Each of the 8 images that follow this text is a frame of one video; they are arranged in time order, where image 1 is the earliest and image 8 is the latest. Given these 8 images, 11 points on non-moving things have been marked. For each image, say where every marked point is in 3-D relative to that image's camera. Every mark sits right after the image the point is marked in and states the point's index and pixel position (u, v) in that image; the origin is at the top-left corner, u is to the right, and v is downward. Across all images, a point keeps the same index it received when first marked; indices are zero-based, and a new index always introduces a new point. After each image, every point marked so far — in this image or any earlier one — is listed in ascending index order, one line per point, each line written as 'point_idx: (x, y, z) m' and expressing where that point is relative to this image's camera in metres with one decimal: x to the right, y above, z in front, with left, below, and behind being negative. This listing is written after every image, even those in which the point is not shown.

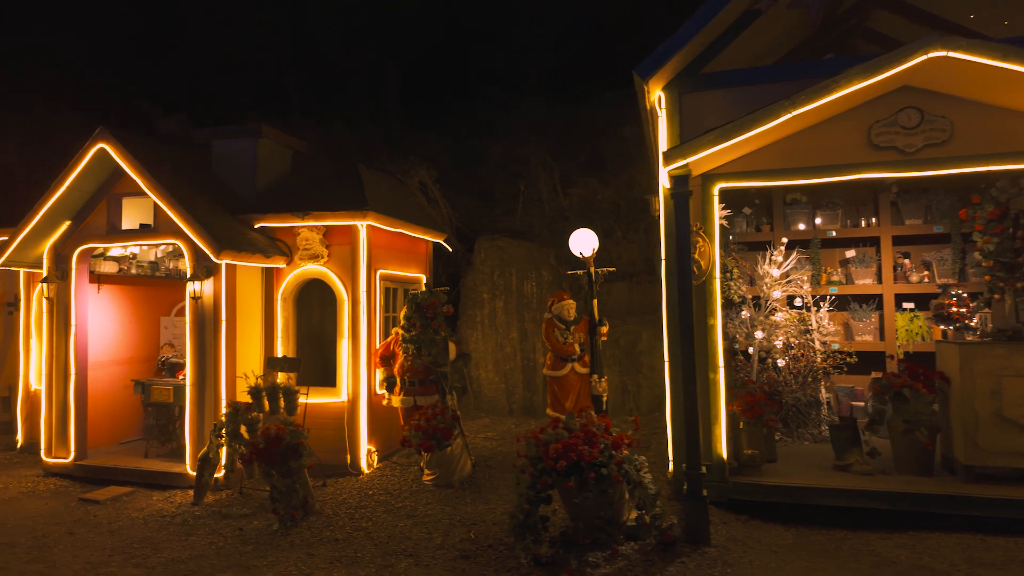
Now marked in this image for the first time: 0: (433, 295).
0: (-0.9, -0.1, +7.3) m
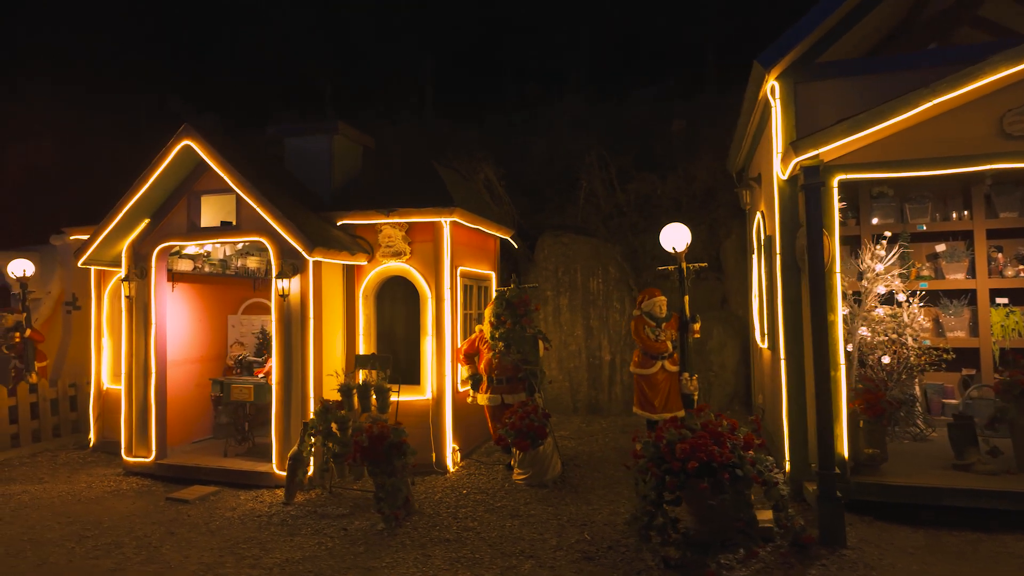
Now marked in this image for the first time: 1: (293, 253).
0: (+0.1, -0.1, +7.2) m
1: (-2.6, +0.4, +7.5) m
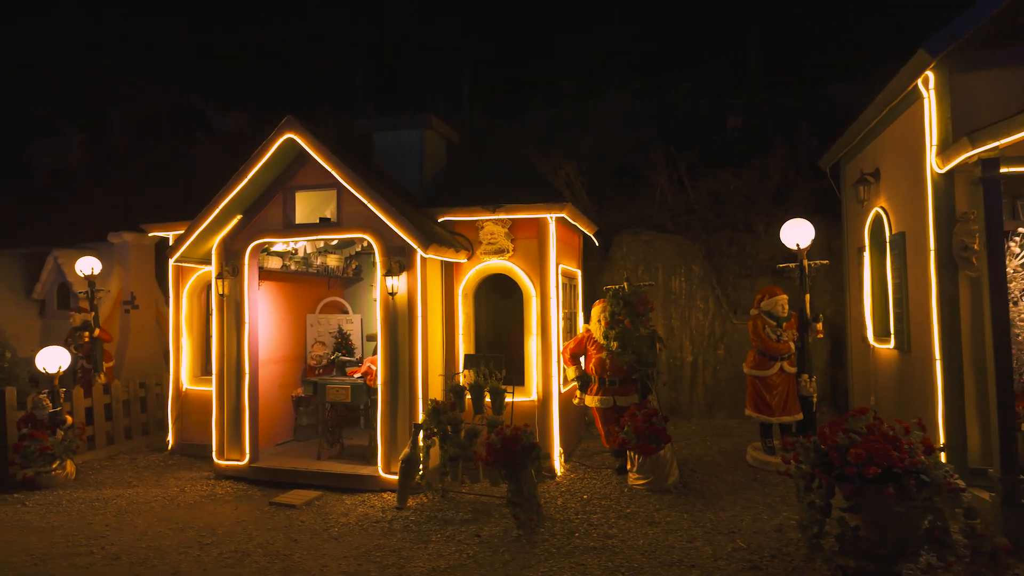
0: (+1.4, 0.0, +6.9) m
1: (-1.3, +0.4, +7.3) m
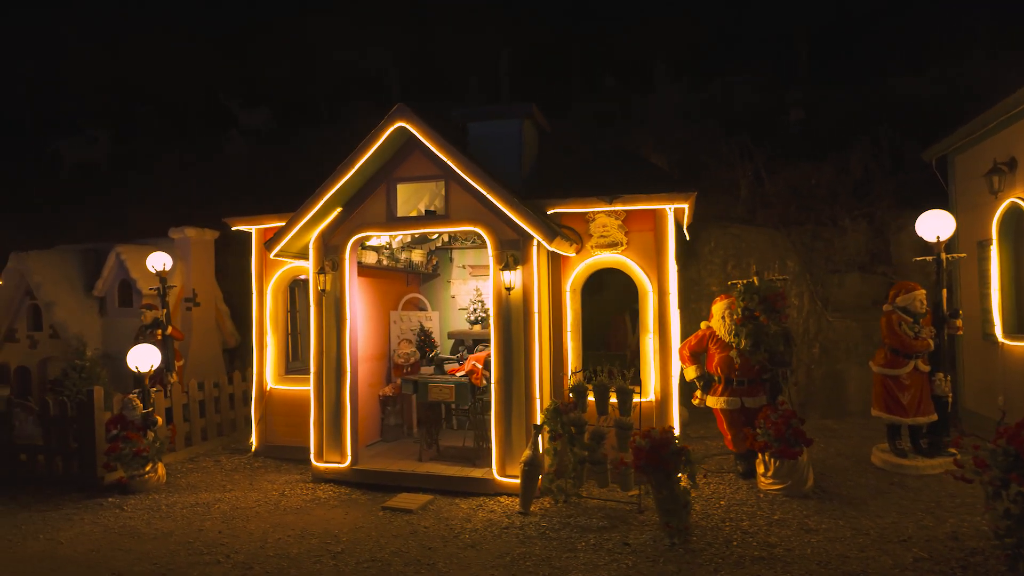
0: (+2.7, 0.0, +6.6) m
1: (0.0, +0.5, +6.9) m
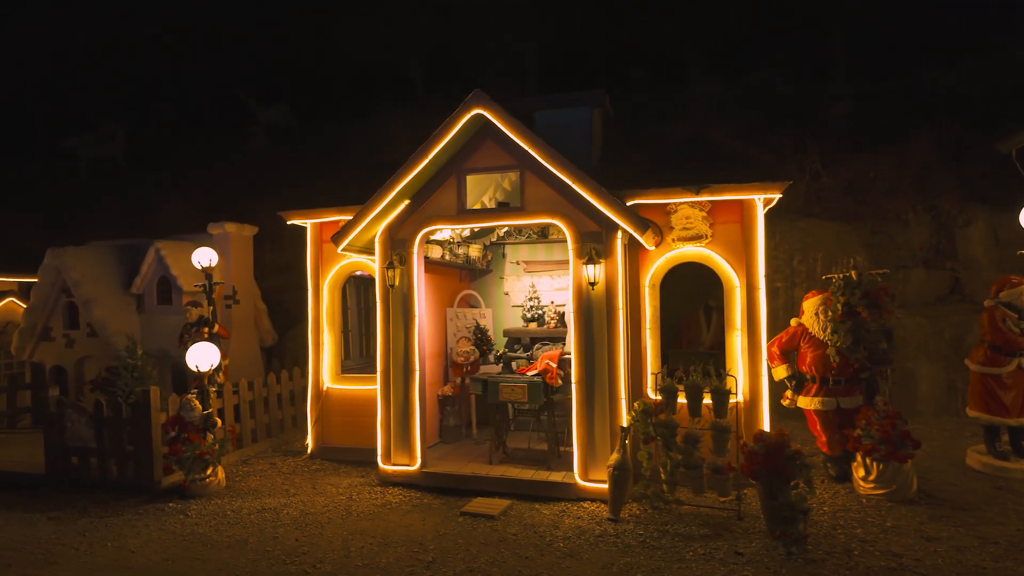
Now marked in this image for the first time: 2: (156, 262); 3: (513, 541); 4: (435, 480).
0: (+3.6, +0.1, +6.3) m
1: (+0.9, +0.5, +6.6) m
2: (-6.1, +0.5, +10.9) m
3: (0.0, -2.3, +5.8) m
4: (-0.9, -2.2, +7.2) m
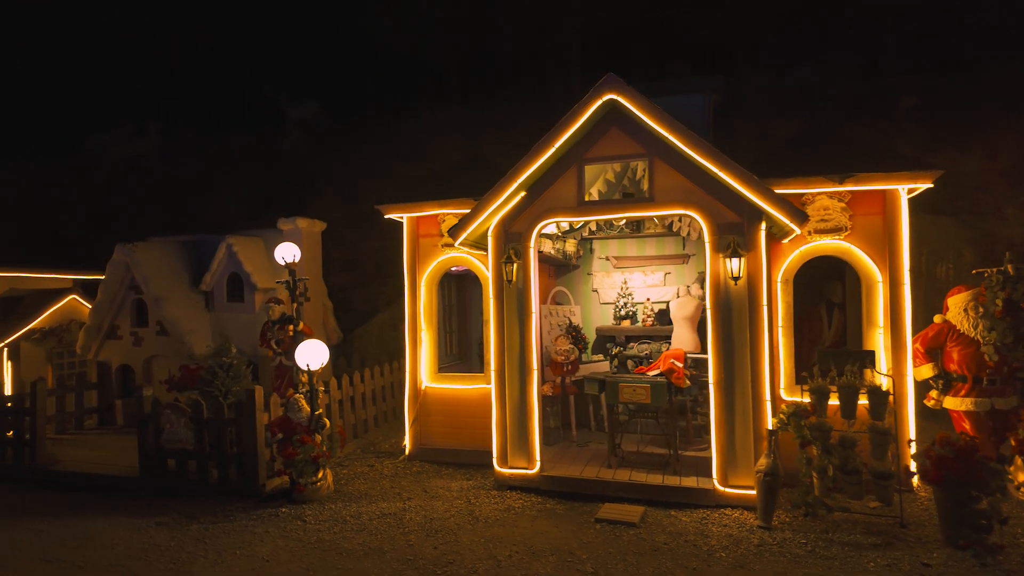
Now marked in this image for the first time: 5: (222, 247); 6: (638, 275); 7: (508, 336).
0: (+4.9, +0.1, +6.0) m
1: (+2.2, +0.6, +6.3) m
2: (-4.8, +0.5, +10.6) m
3: (+1.3, -2.3, +5.5) m
4: (+0.5, -2.1, +6.8) m
5: (-4.8, +0.7, +10.5) m
6: (+1.9, +0.2, +9.3) m
7: (0.0, -0.5, +7.0) m
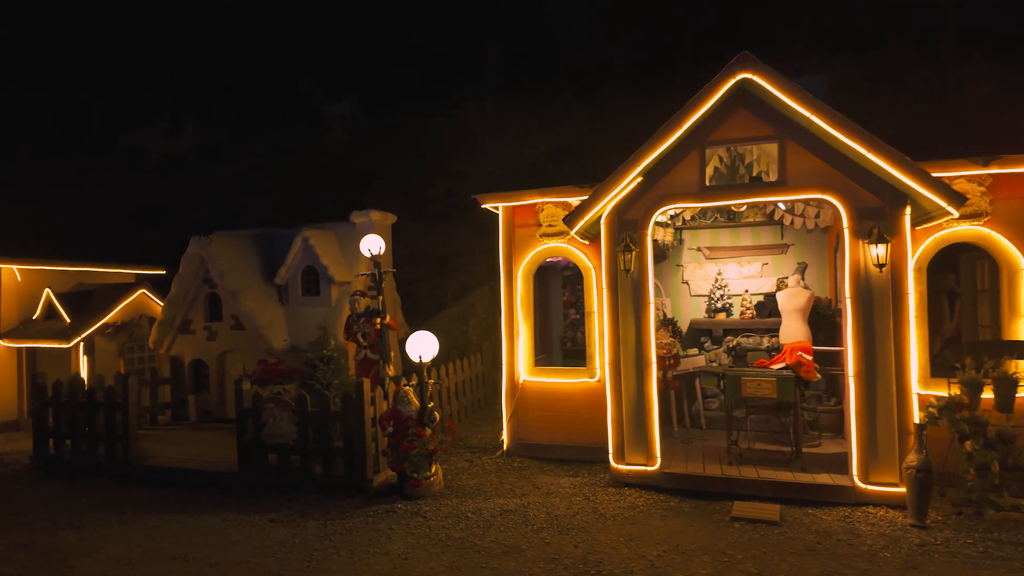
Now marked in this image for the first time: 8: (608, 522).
0: (+6.2, +0.3, +5.6) m
1: (+3.4, +0.7, +6.0) m
2: (-3.4, +0.6, +10.4) m
3: (+2.6, -2.2, +5.2) m
4: (+1.7, -2.0, +6.6) m
5: (-3.5, +0.8, +10.4) m
6: (+3.1, +0.3, +9.0) m
7: (+1.2, -0.4, +6.8) m
8: (+0.9, -2.2, +5.9) m
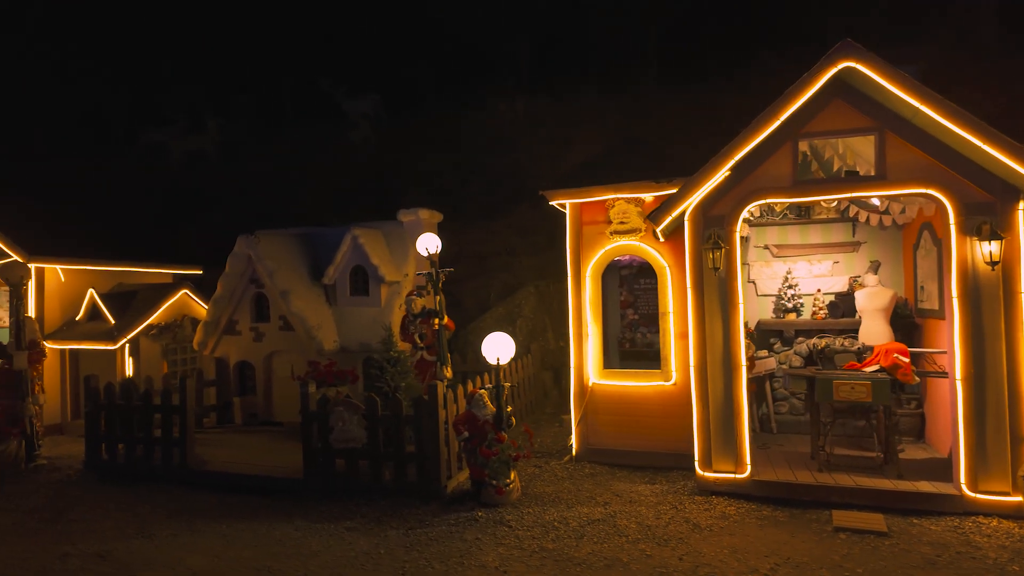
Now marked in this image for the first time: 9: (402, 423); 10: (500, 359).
0: (+7.0, +0.3, +5.3) m
1: (+4.3, +0.7, +5.7) m
2: (-2.6, +0.6, +10.2) m
3: (+3.4, -2.2, +4.9) m
4: (+2.6, -2.0, +6.3) m
5: (-2.7, +0.8, +10.1) m
6: (+4.0, +0.3, +8.7) m
7: (+2.0, -0.4, +6.5) m
8: (+1.7, -2.2, +5.7) m
9: (-1.2, -1.5, +6.8) m
10: (-0.1, -0.7, +6.5) m
